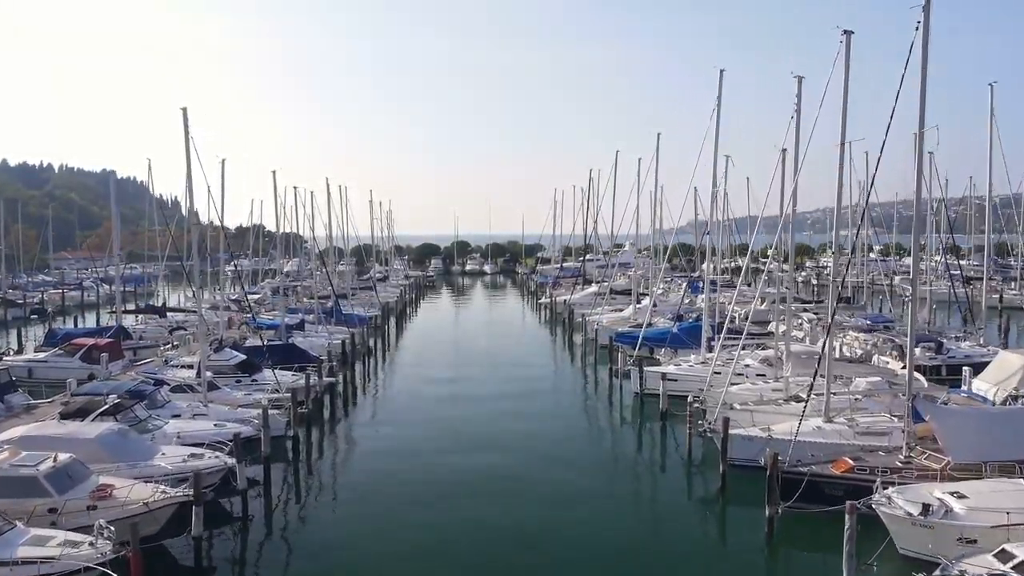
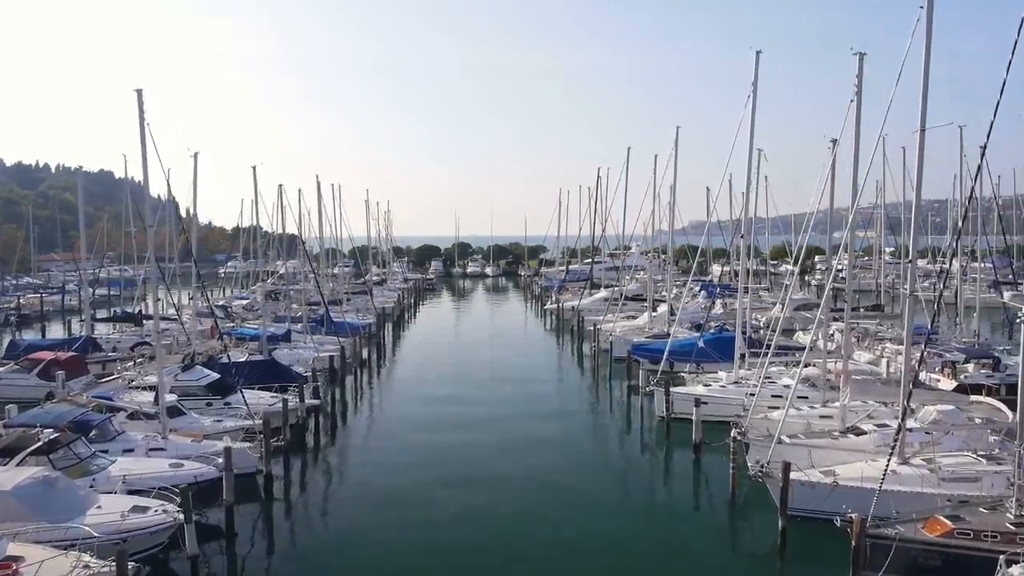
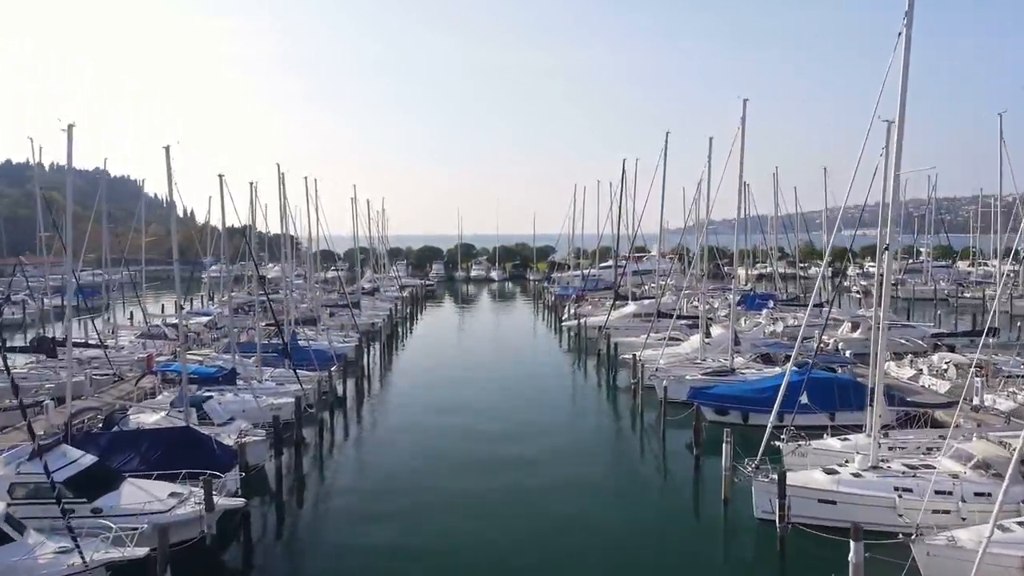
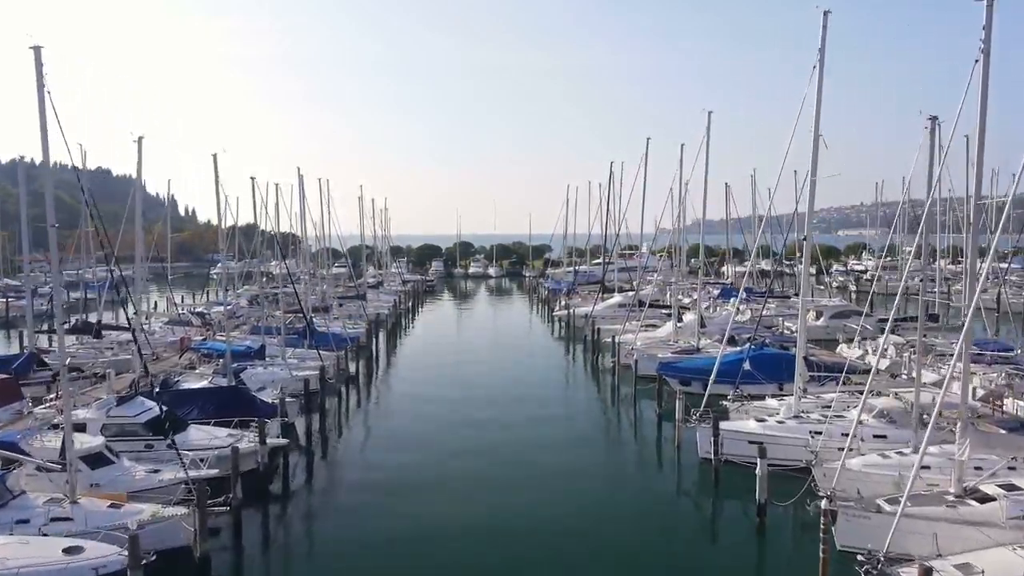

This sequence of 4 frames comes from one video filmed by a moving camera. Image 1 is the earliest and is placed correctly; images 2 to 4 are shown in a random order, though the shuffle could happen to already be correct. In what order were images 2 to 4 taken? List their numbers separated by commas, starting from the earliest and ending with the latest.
2, 4, 3
